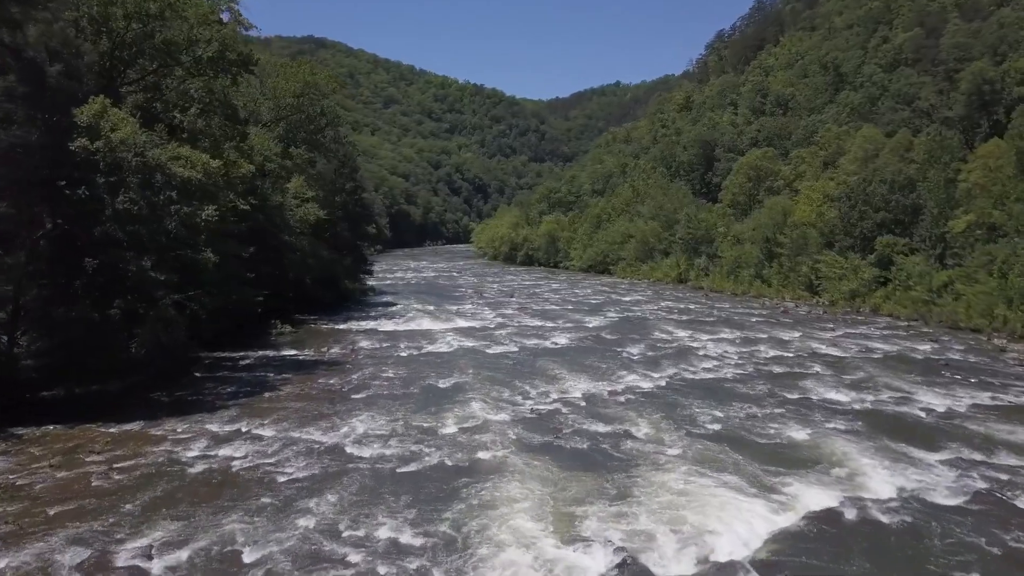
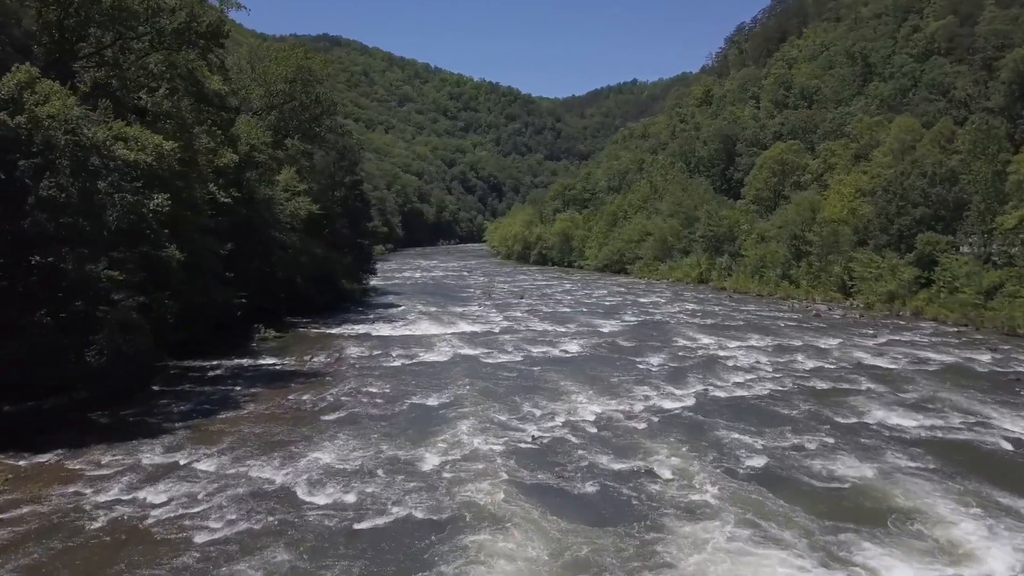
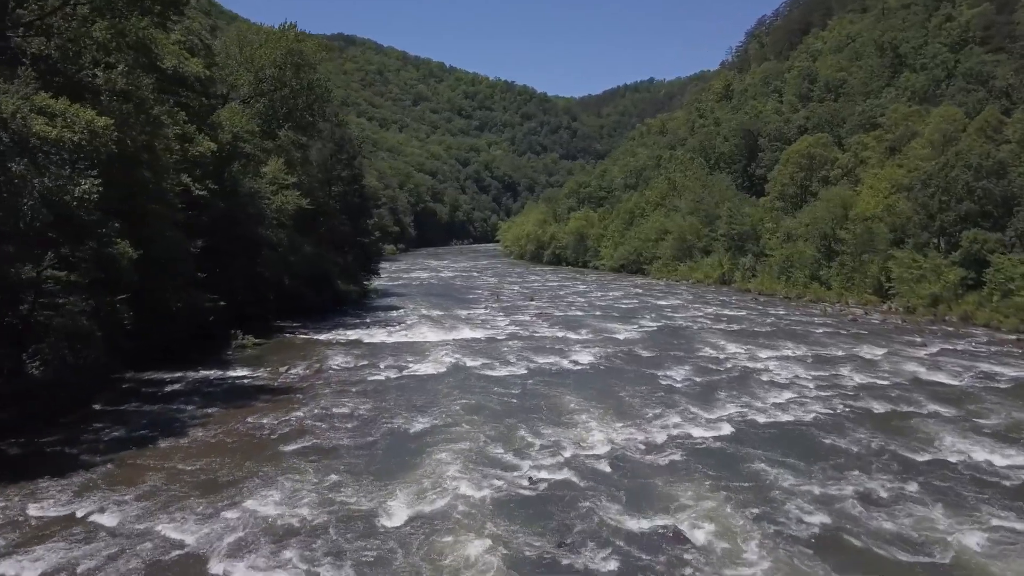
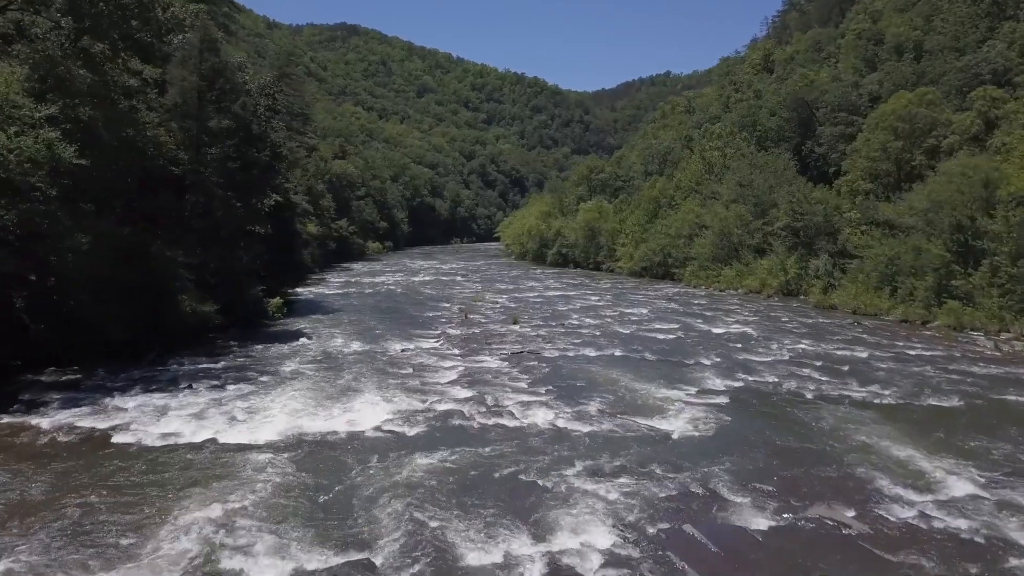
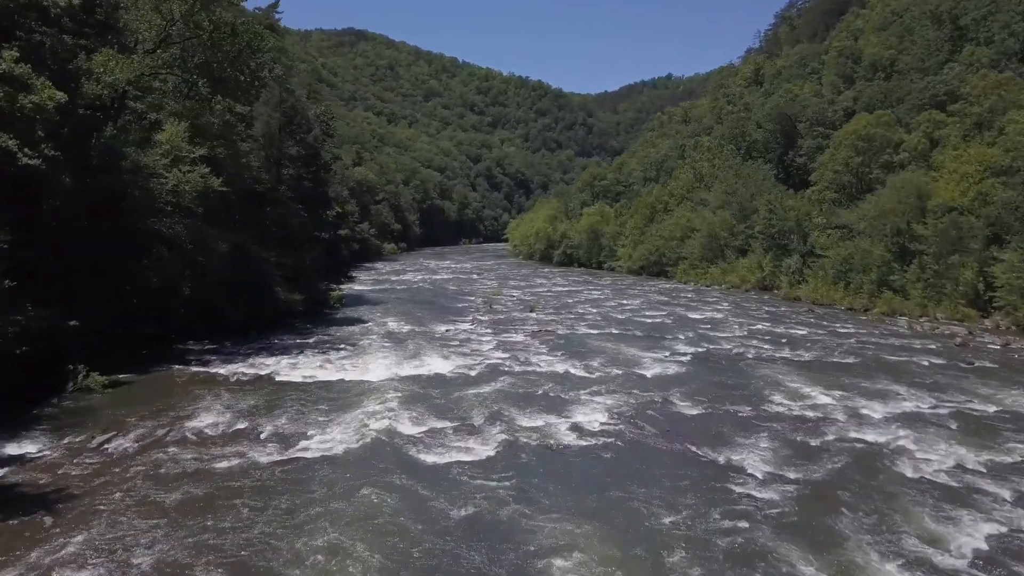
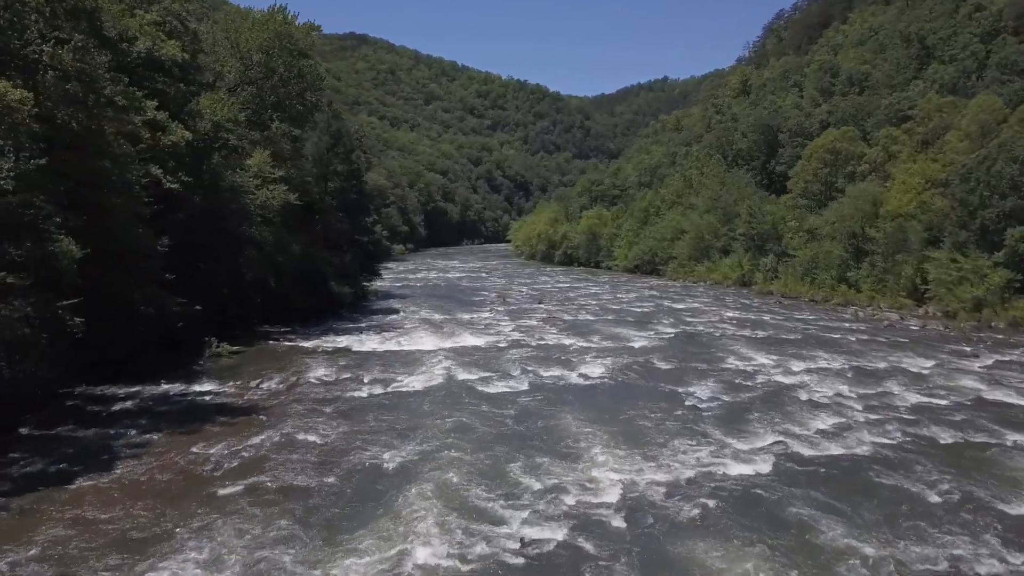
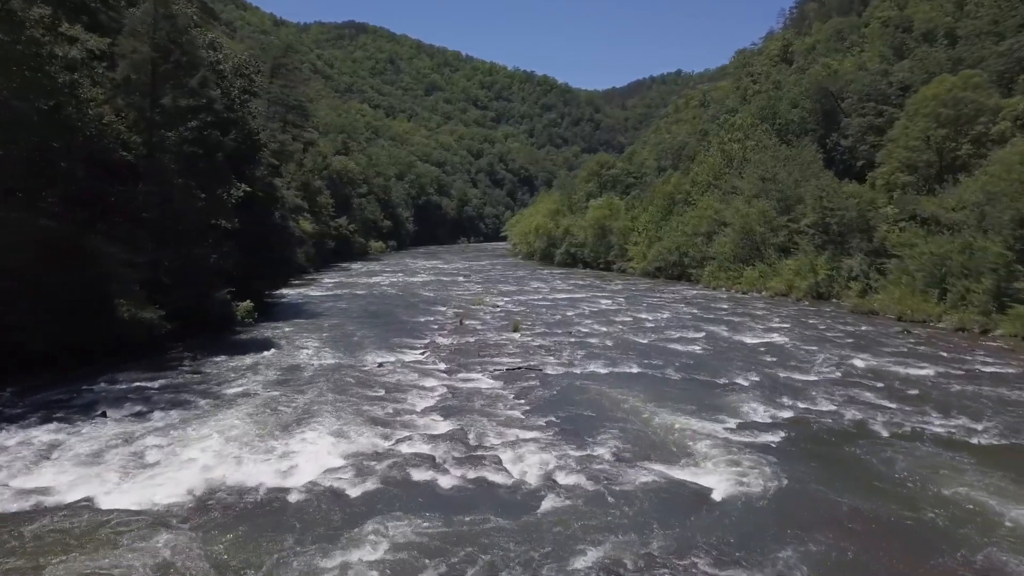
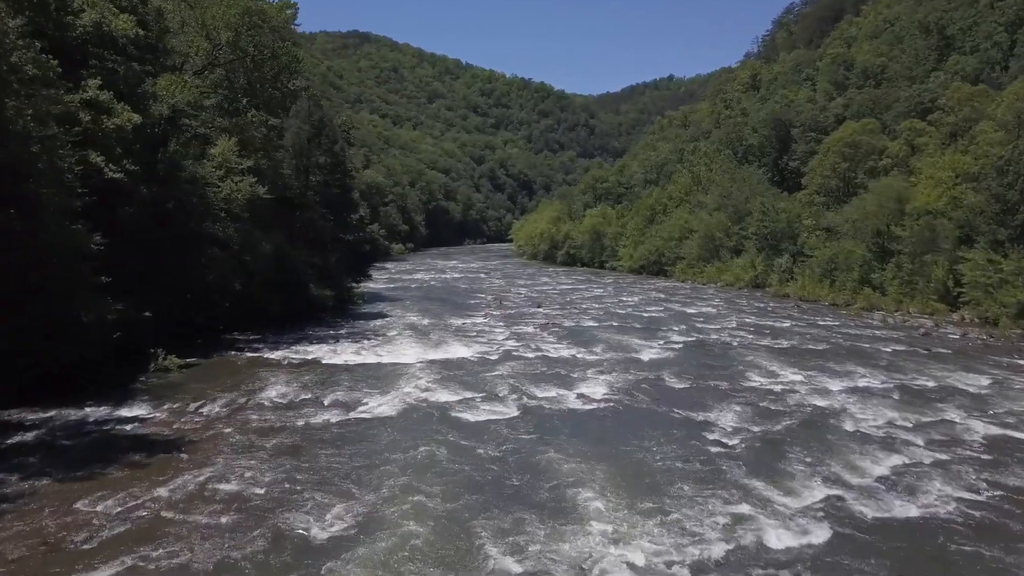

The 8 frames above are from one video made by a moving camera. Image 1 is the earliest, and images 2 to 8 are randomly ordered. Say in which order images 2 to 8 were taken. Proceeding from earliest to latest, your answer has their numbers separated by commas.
2, 3, 6, 8, 5, 4, 7
